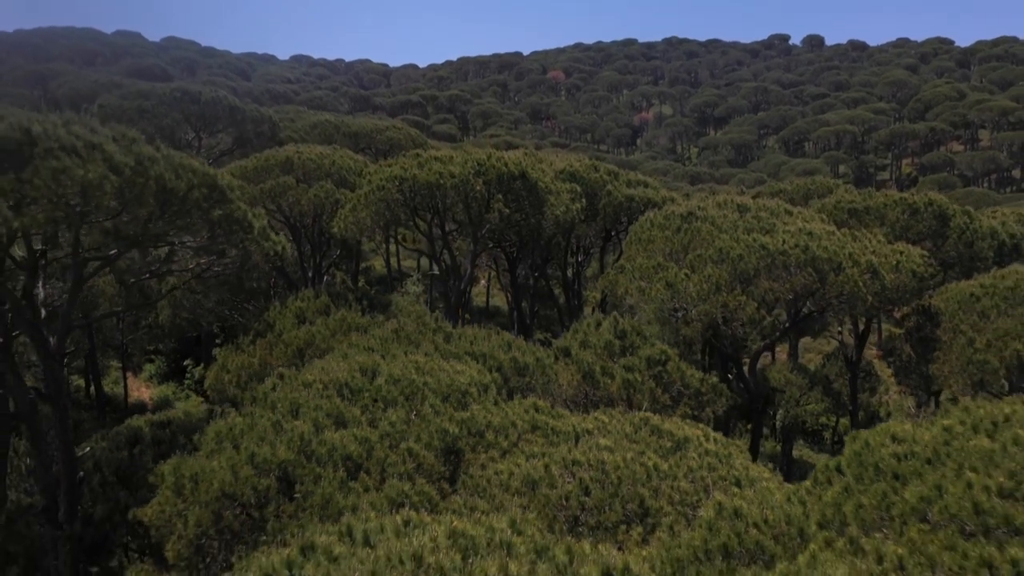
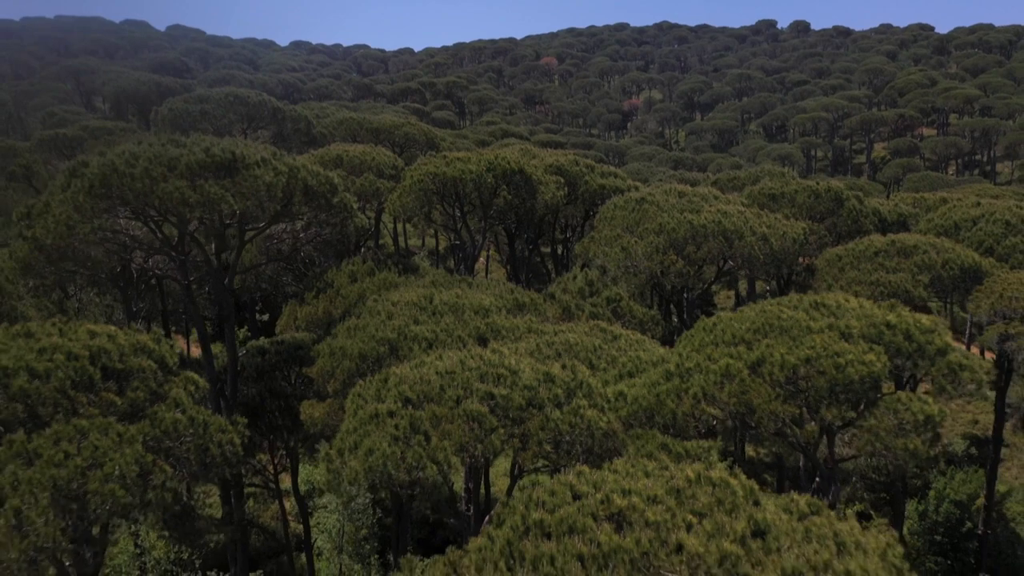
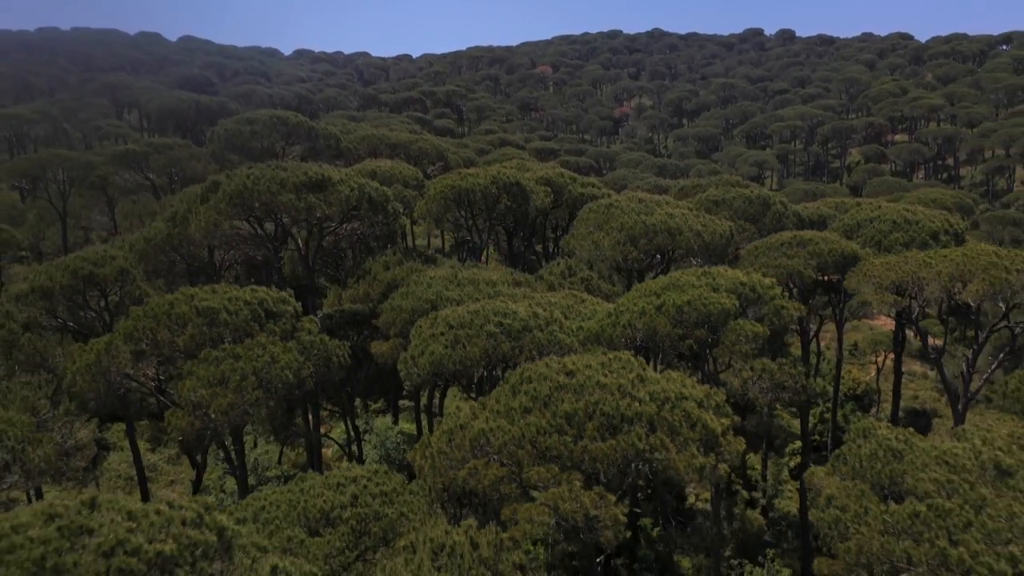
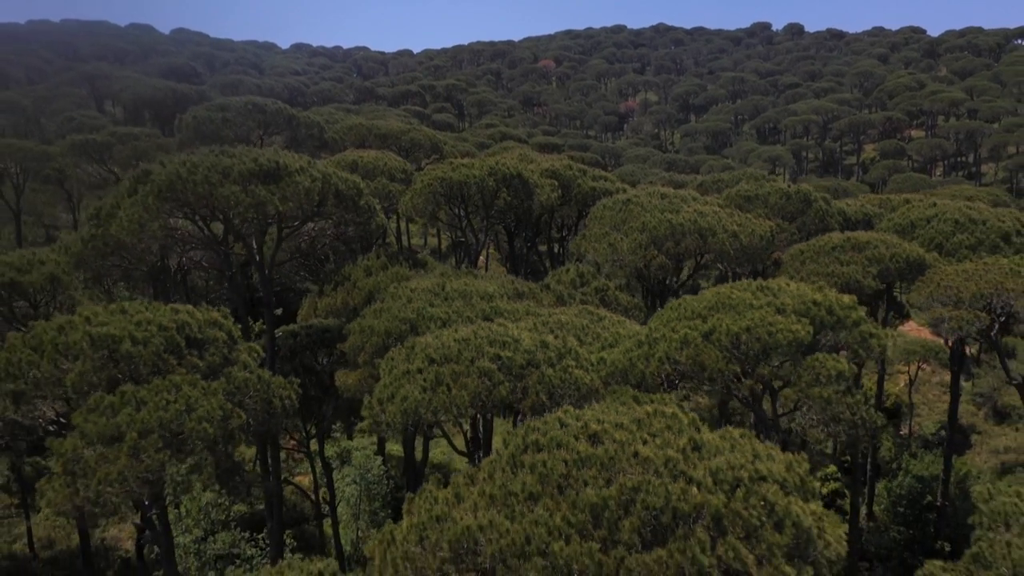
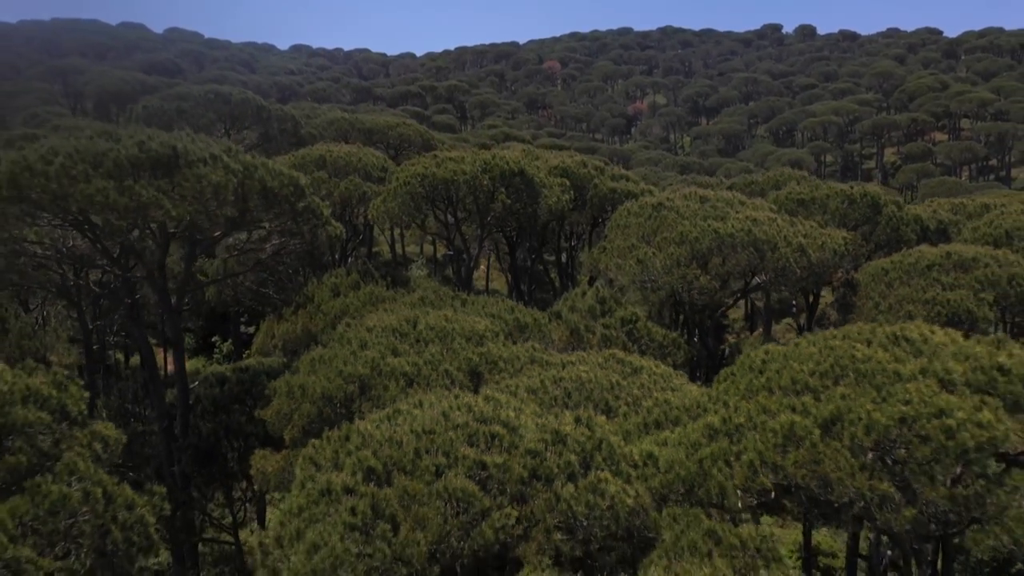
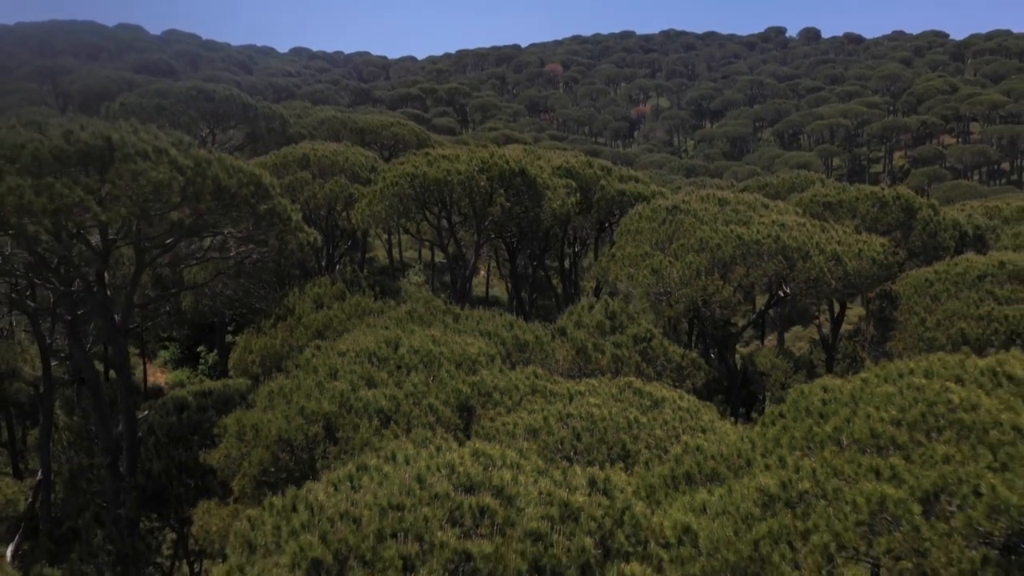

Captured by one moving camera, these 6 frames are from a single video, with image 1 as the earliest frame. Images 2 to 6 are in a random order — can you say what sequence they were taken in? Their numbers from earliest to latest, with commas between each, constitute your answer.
6, 5, 2, 4, 3
